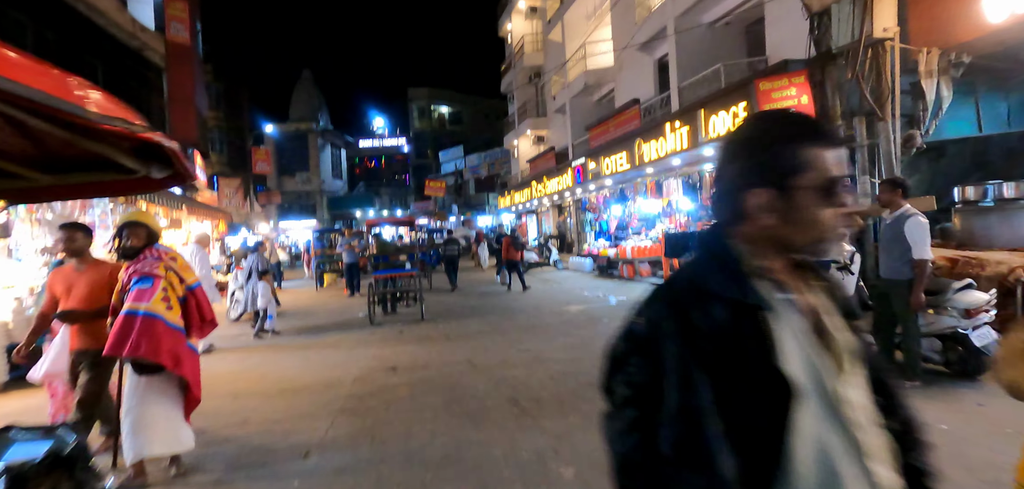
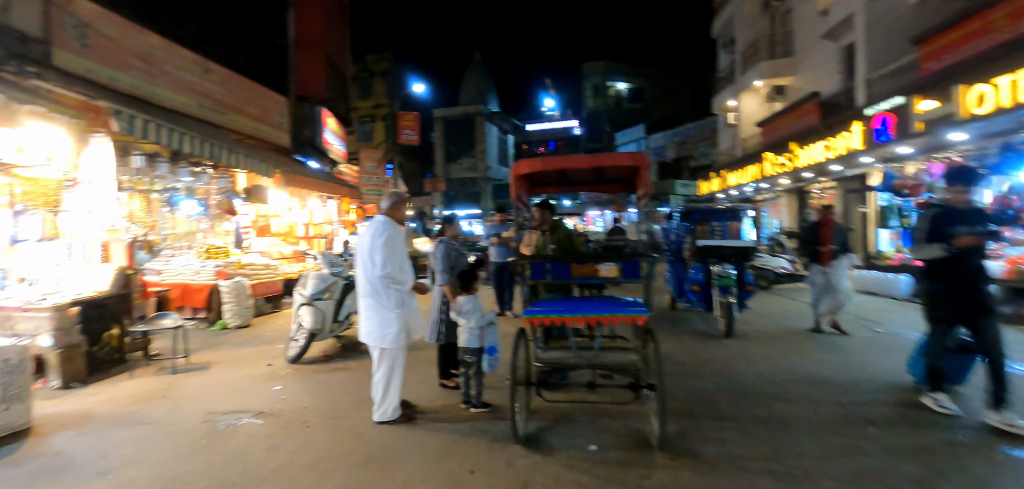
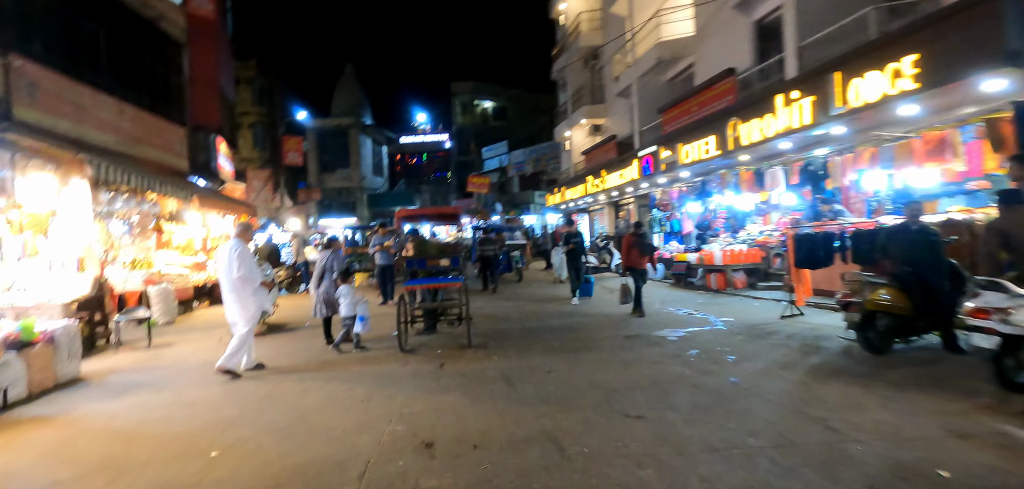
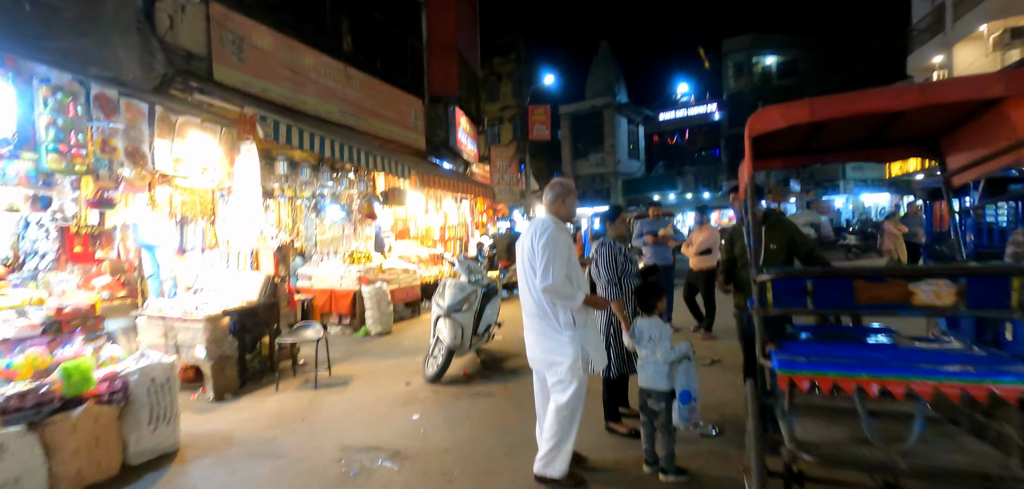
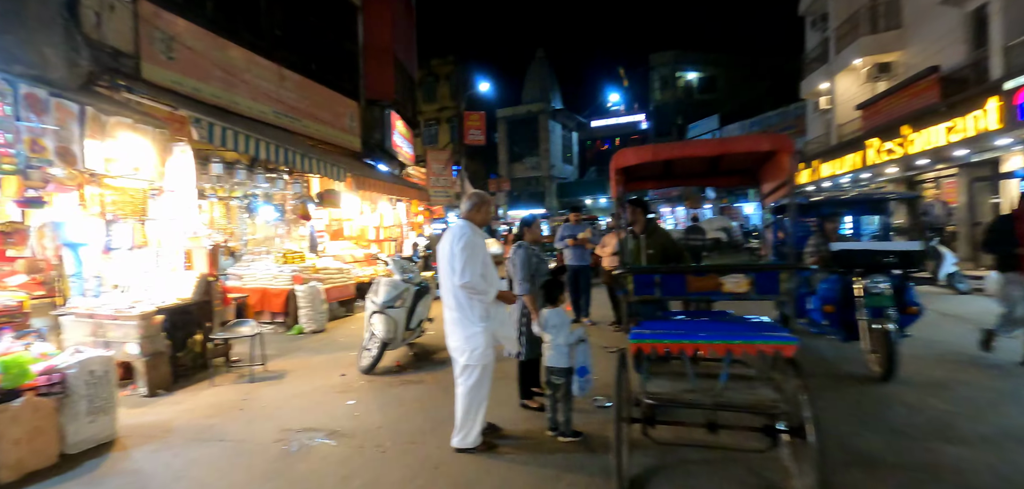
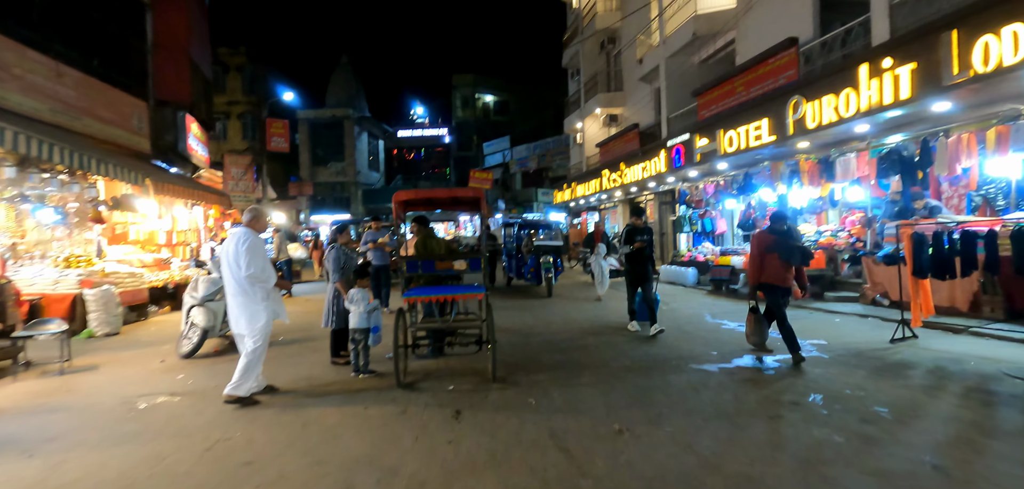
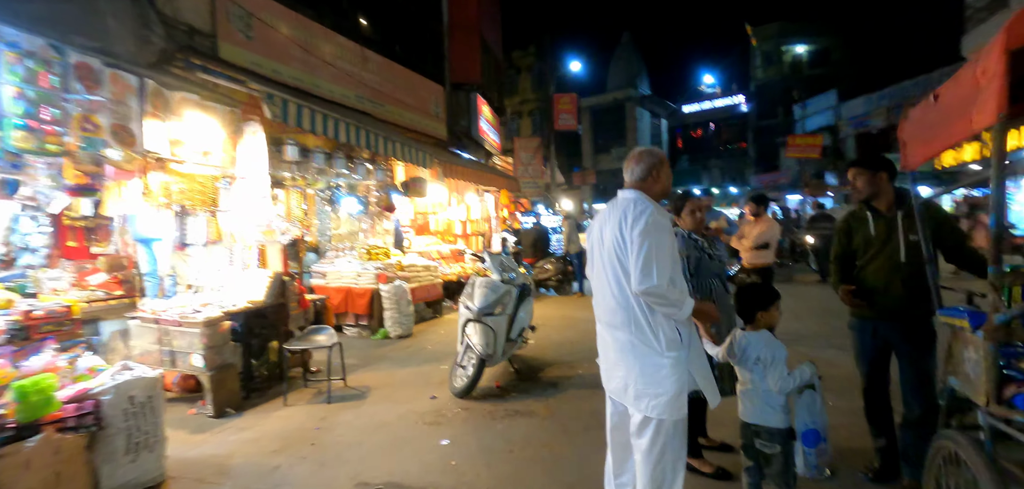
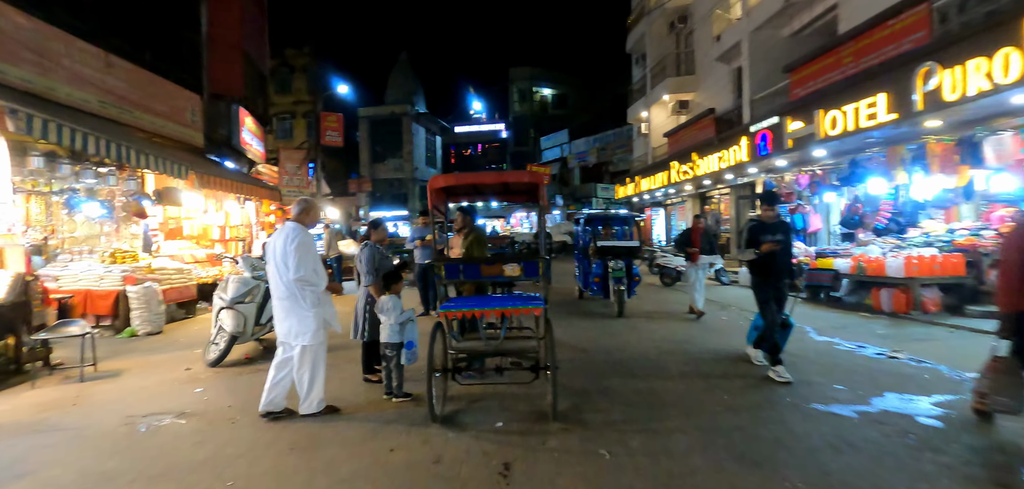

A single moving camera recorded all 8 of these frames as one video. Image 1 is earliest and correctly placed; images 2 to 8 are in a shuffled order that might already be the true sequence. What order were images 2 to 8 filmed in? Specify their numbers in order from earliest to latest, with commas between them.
3, 6, 8, 2, 5, 4, 7
